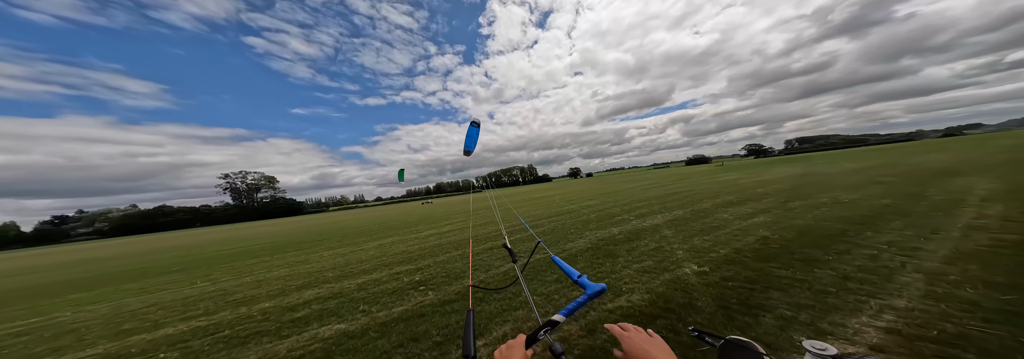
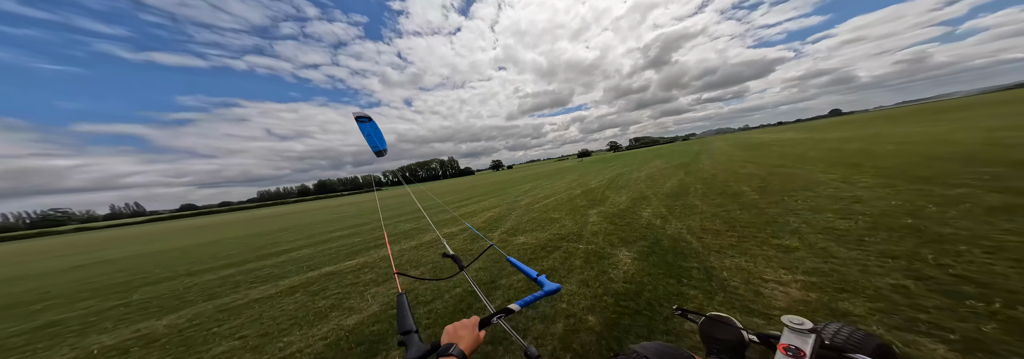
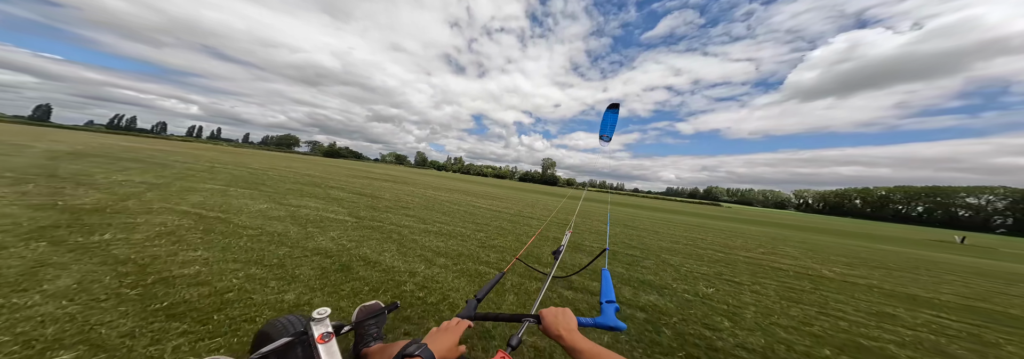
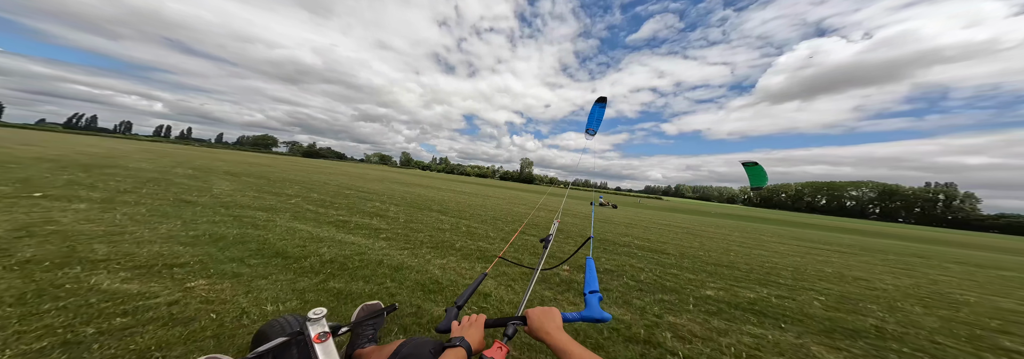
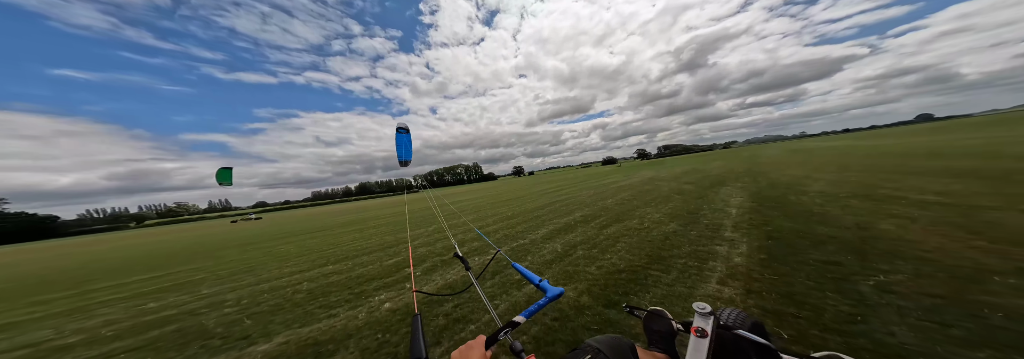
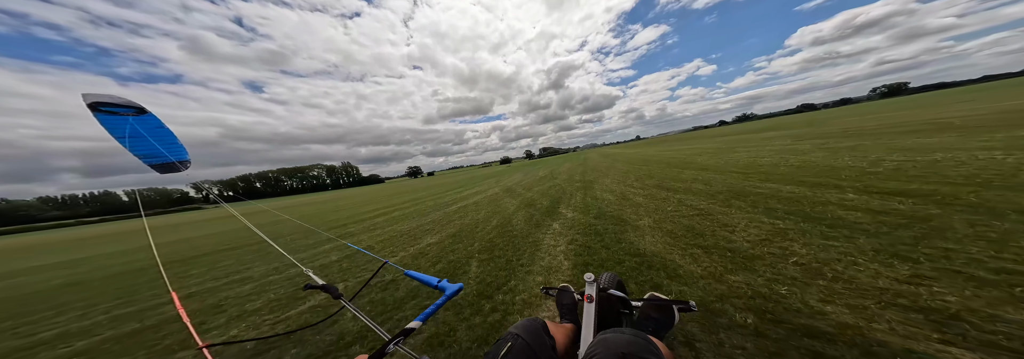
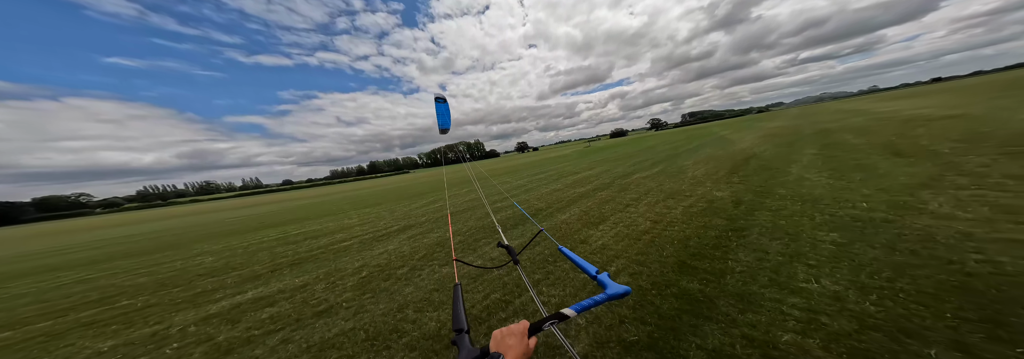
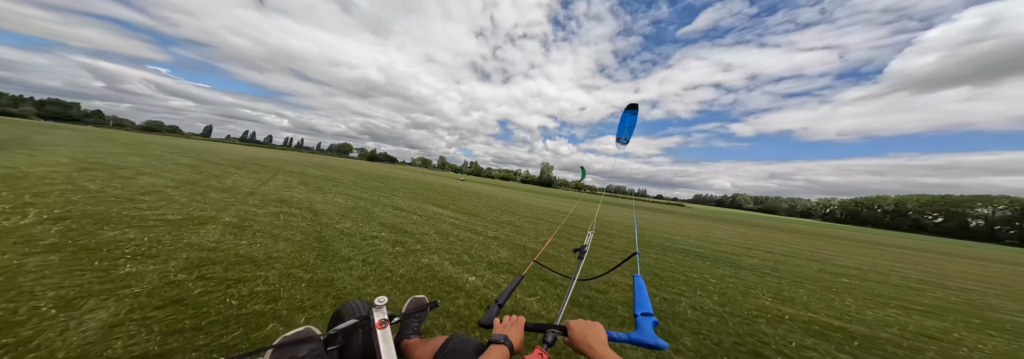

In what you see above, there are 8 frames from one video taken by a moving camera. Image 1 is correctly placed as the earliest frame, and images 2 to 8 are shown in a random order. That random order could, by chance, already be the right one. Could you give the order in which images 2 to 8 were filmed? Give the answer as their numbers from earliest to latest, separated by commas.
5, 6, 2, 7, 8, 4, 3
